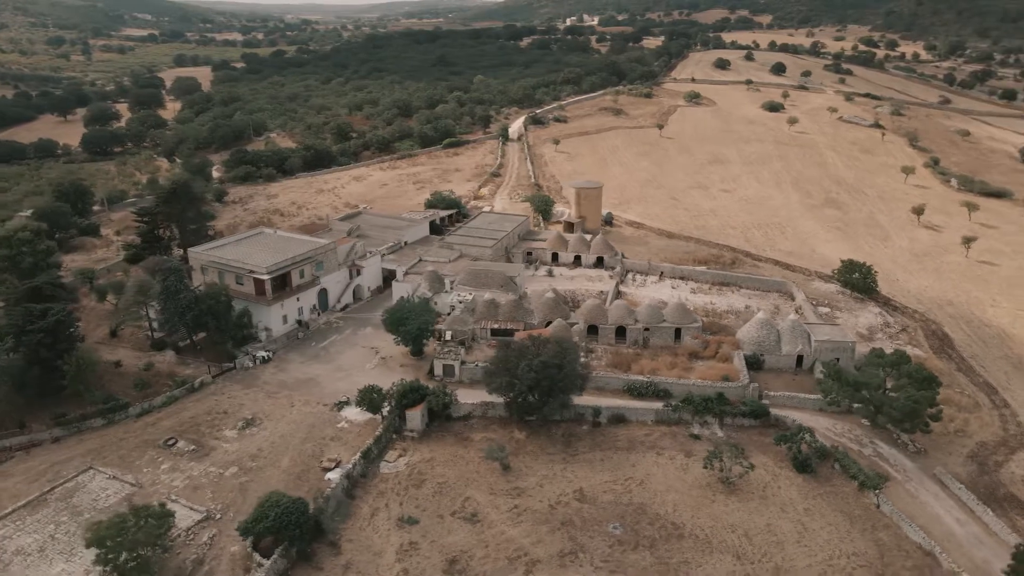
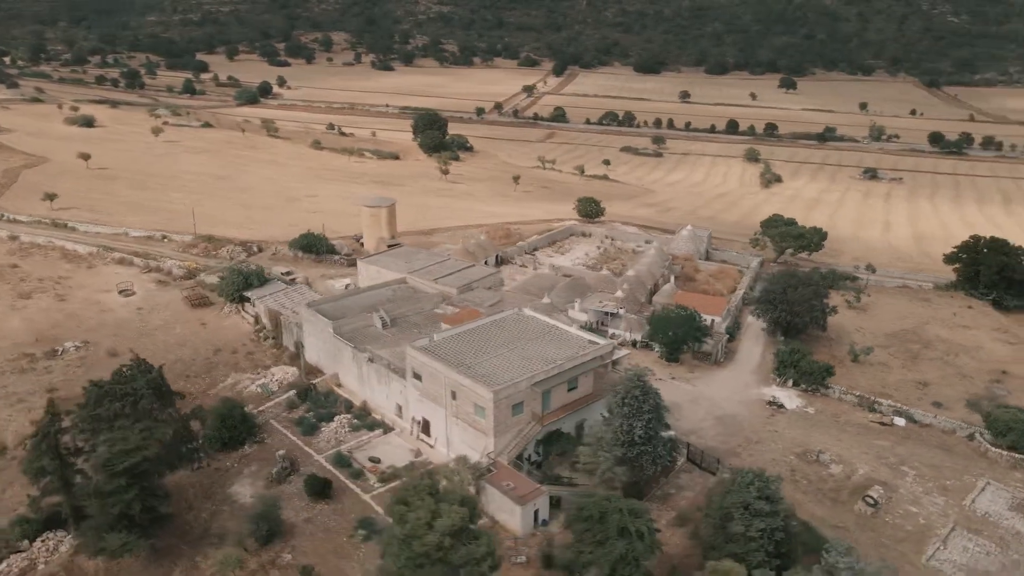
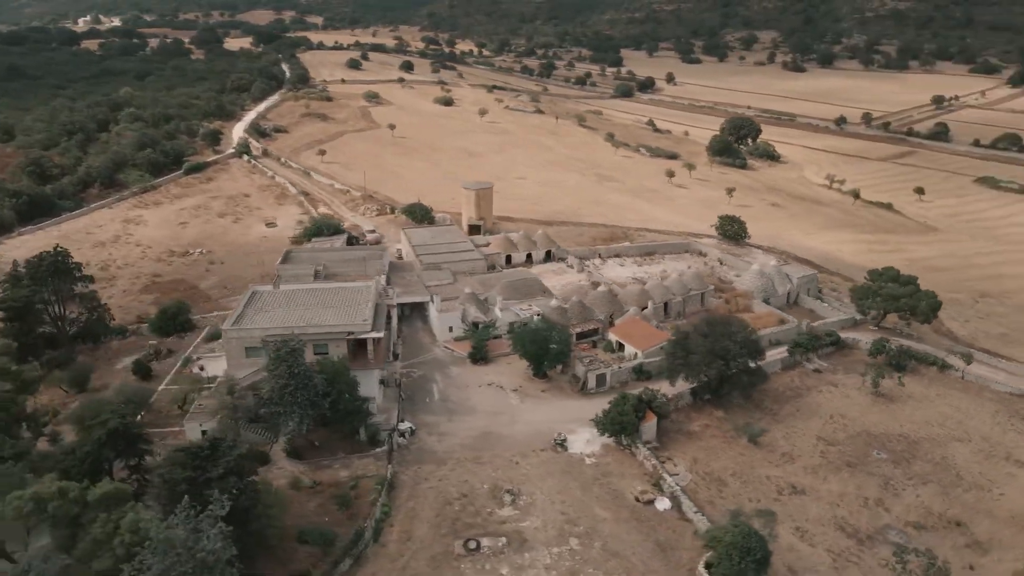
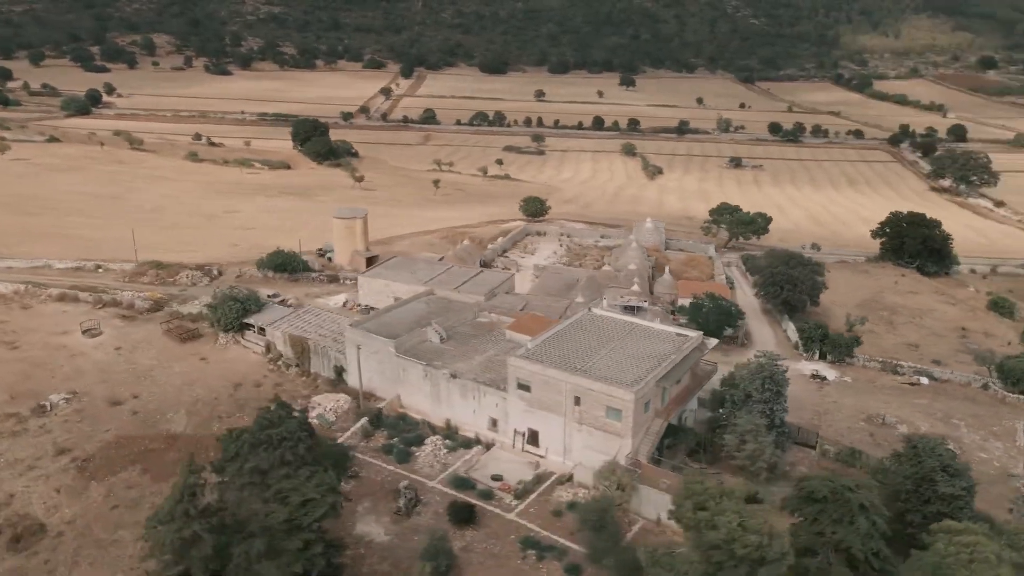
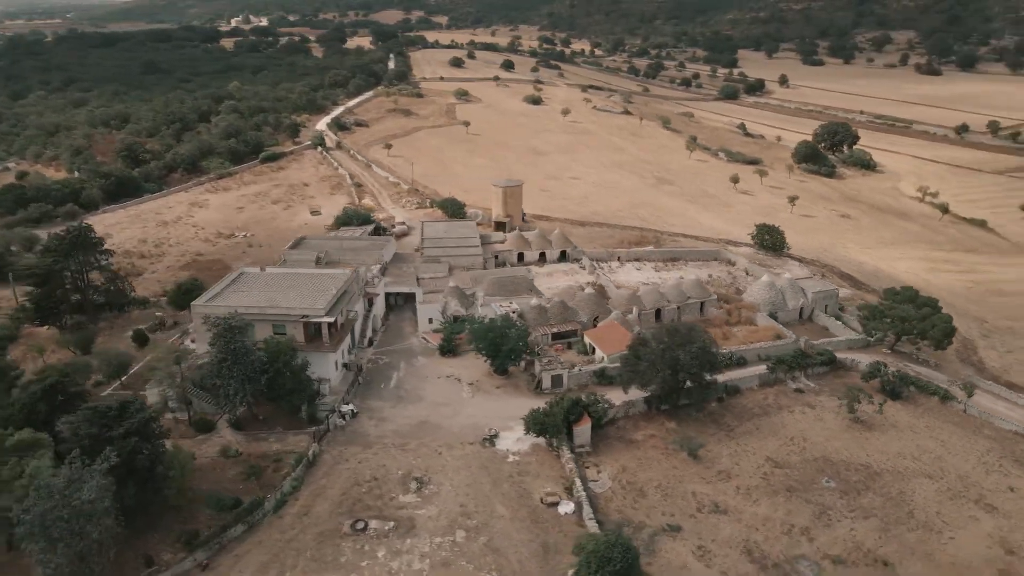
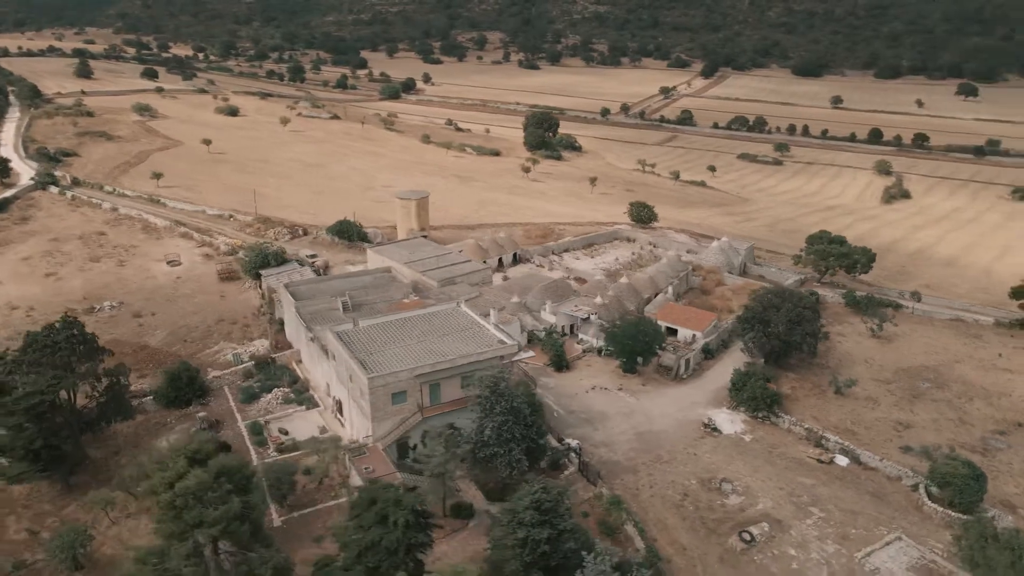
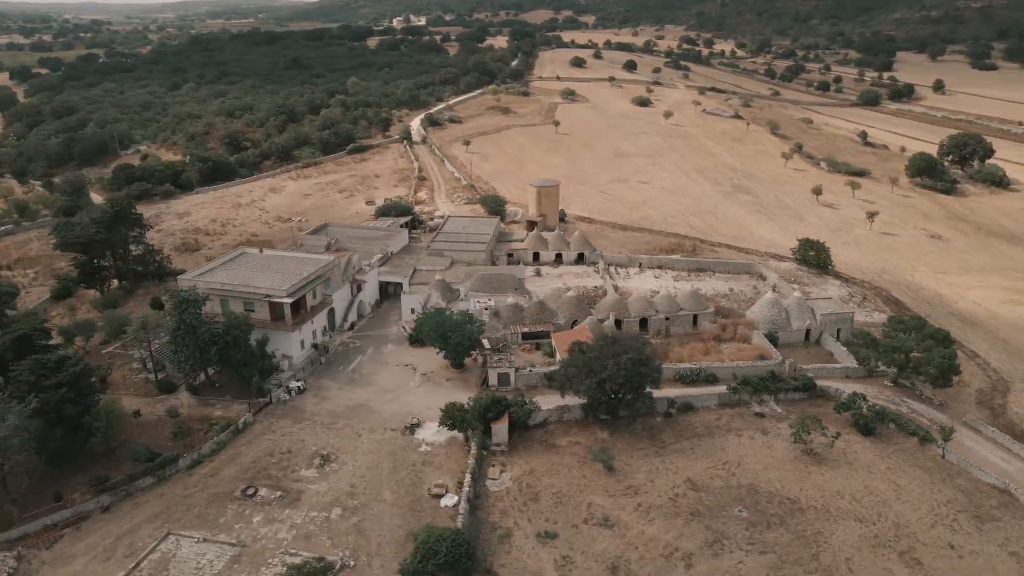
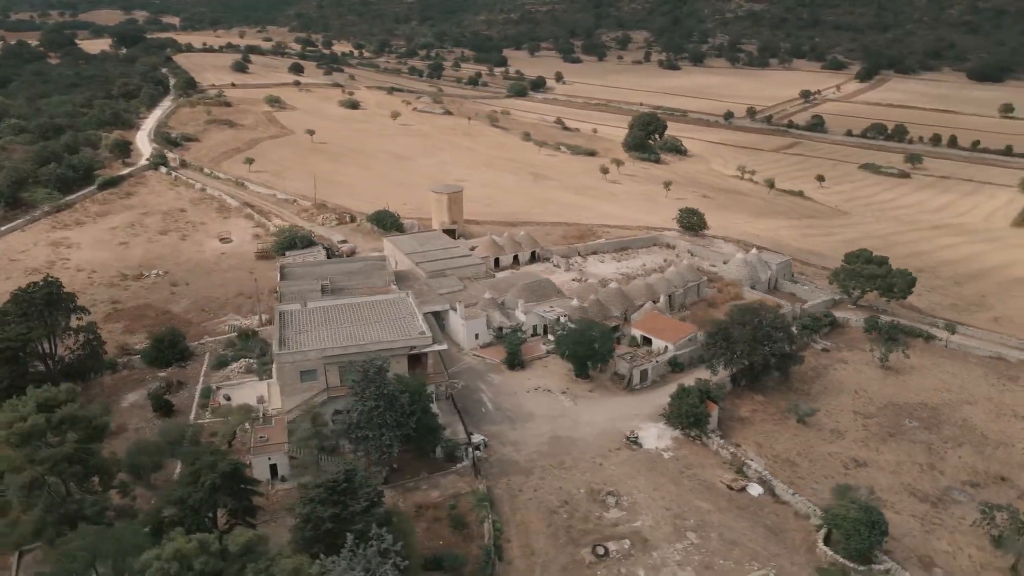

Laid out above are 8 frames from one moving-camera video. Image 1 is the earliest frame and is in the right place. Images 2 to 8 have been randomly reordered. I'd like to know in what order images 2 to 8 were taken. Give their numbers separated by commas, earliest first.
7, 5, 3, 8, 6, 2, 4
